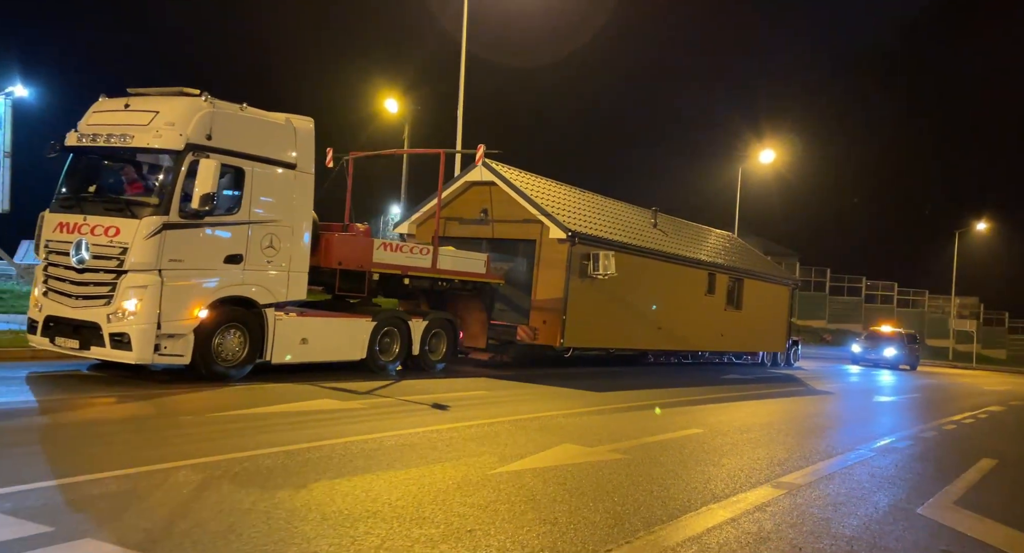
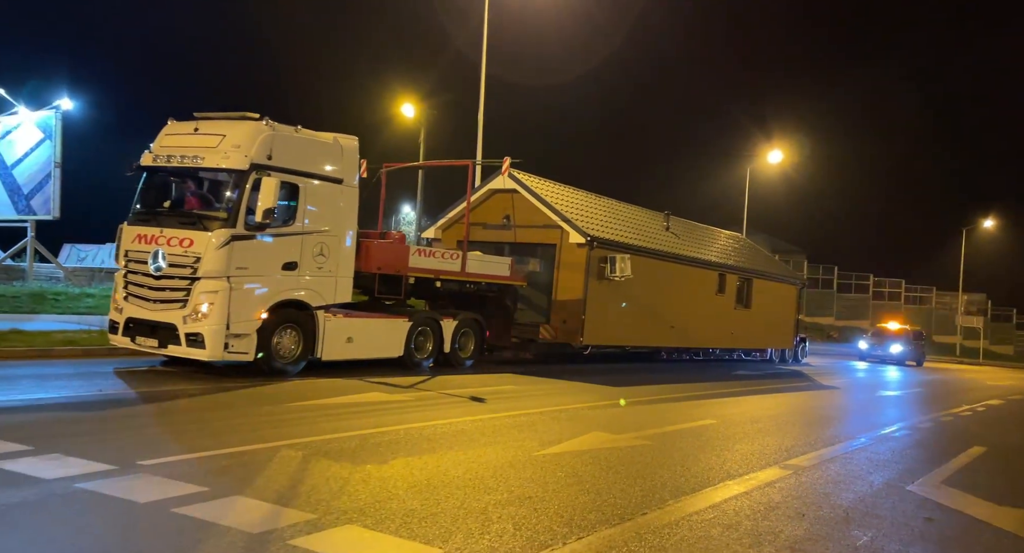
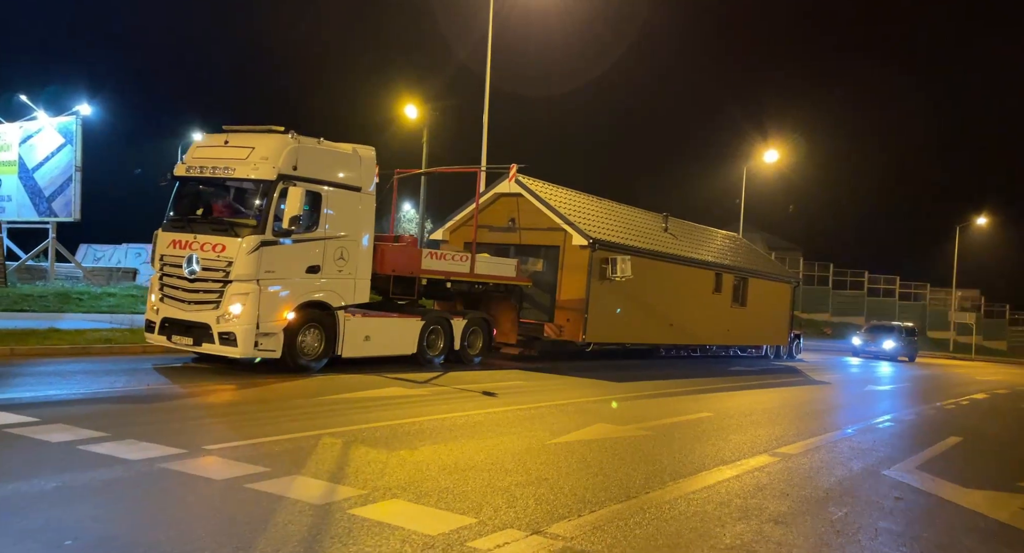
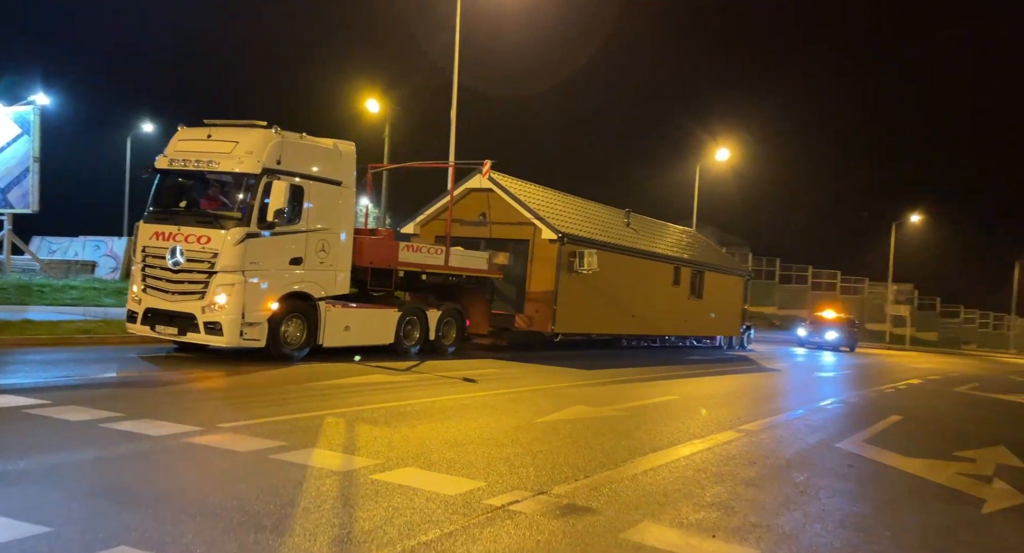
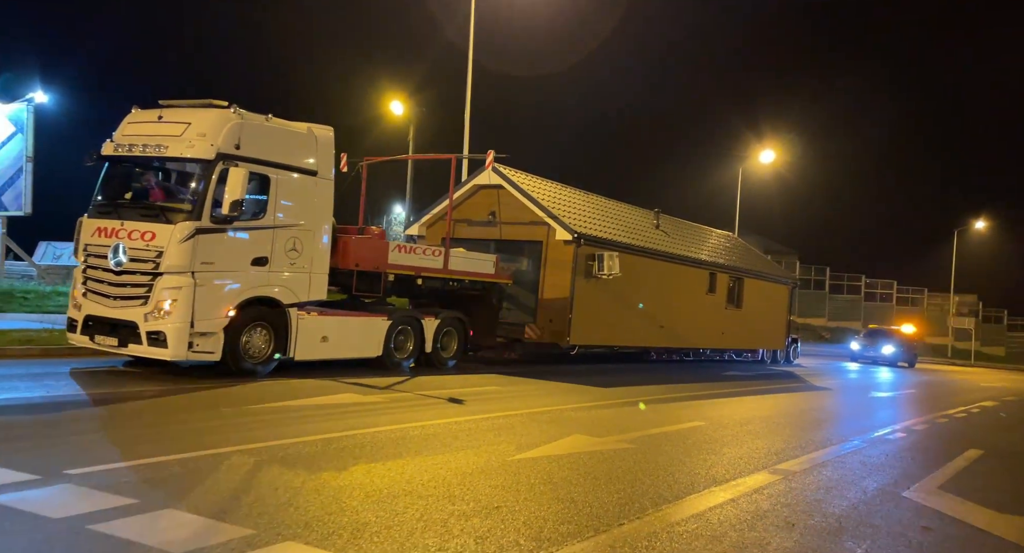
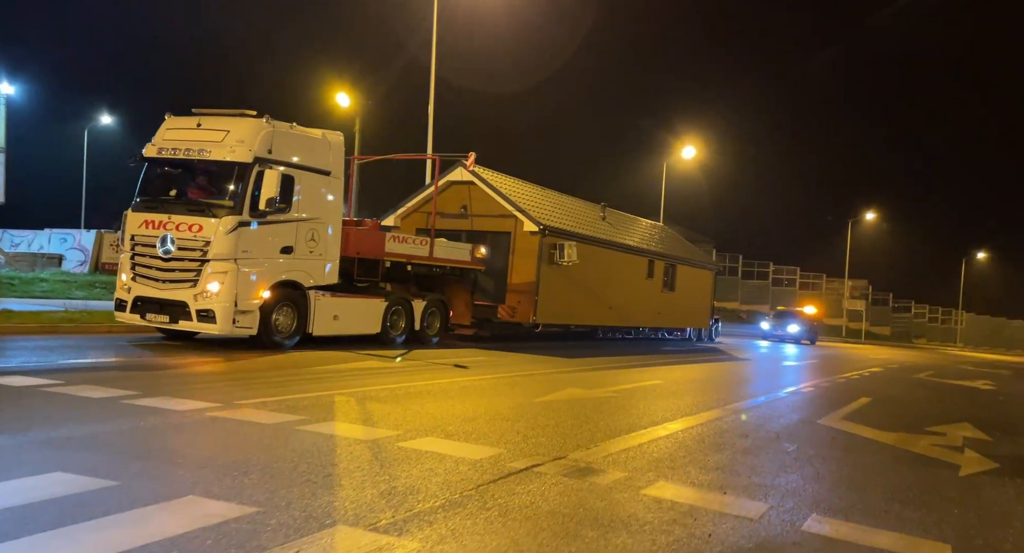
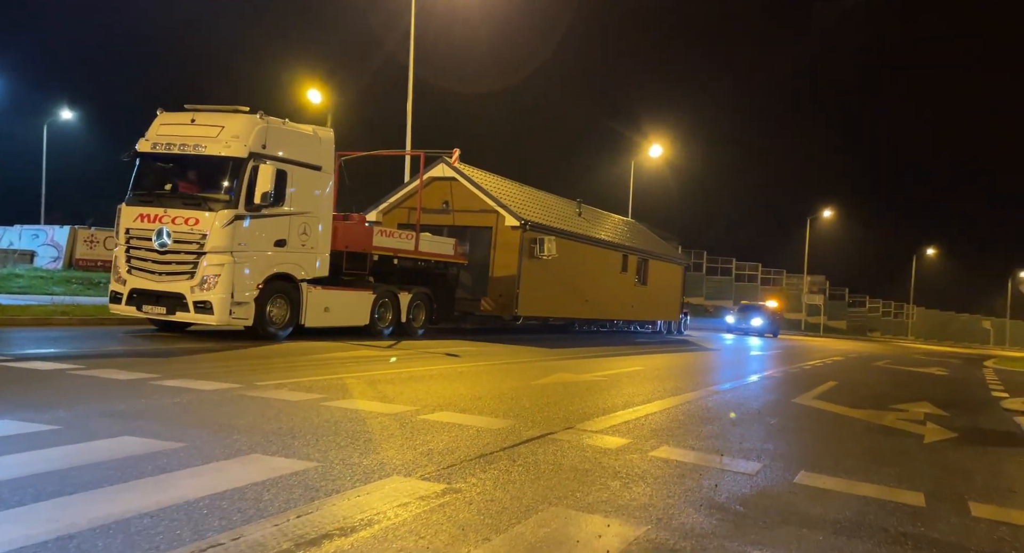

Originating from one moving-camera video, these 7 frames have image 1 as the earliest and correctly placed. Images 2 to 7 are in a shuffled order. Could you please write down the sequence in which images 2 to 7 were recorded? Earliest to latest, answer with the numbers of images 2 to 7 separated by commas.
5, 2, 3, 4, 6, 7
